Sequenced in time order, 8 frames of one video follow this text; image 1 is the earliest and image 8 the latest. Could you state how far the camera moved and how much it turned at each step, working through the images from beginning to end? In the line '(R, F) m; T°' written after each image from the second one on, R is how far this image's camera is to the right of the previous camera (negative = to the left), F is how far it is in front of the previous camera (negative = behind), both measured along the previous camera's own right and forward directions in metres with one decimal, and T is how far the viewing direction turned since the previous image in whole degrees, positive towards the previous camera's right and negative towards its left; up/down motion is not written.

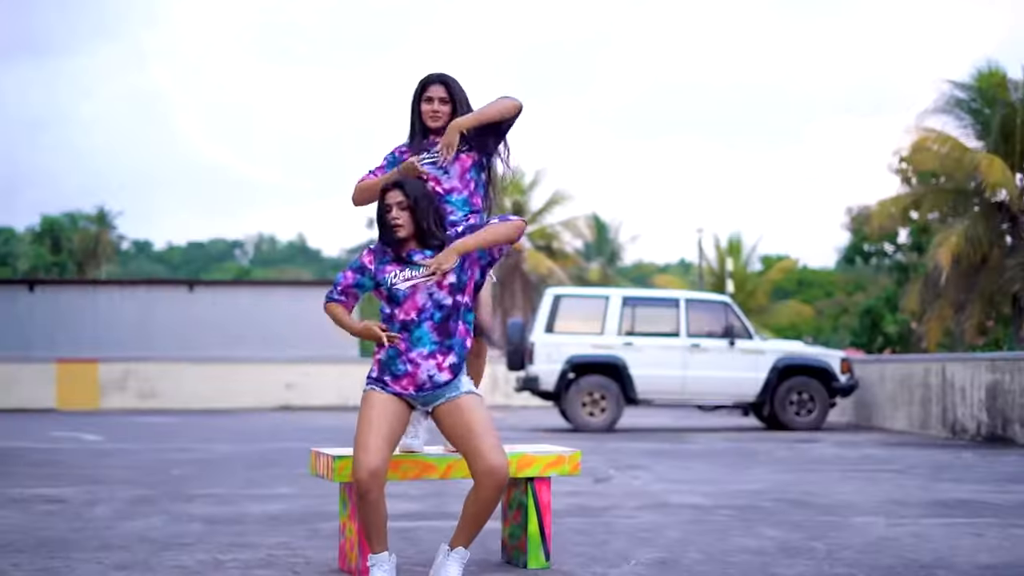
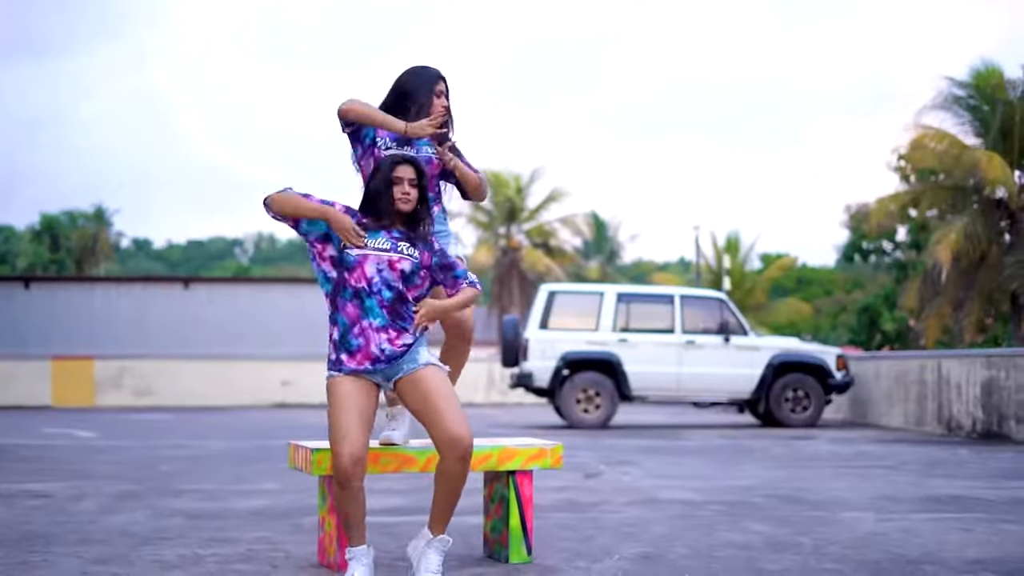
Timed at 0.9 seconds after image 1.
(+0.1, +0.1) m; 0°
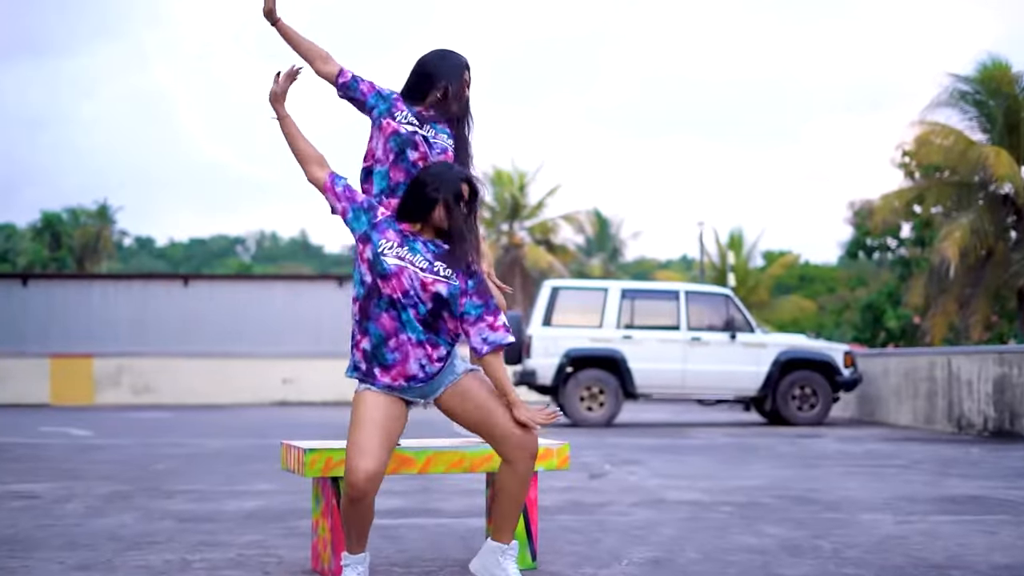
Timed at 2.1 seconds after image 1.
(0.0, +0.3) m; 0°
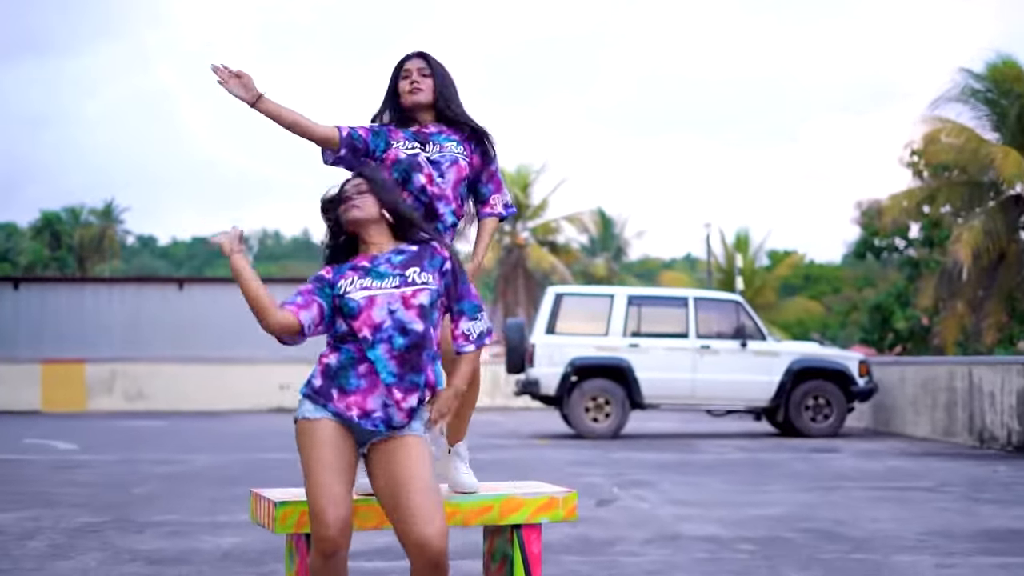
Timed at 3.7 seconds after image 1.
(0.0, +0.7) m; 0°
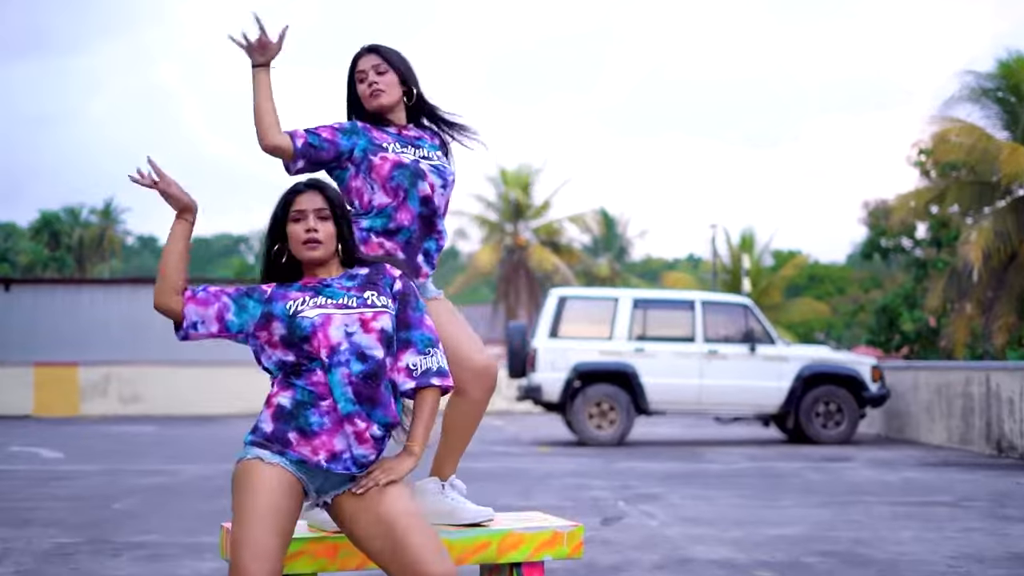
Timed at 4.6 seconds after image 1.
(0.0, +0.5) m; 0°
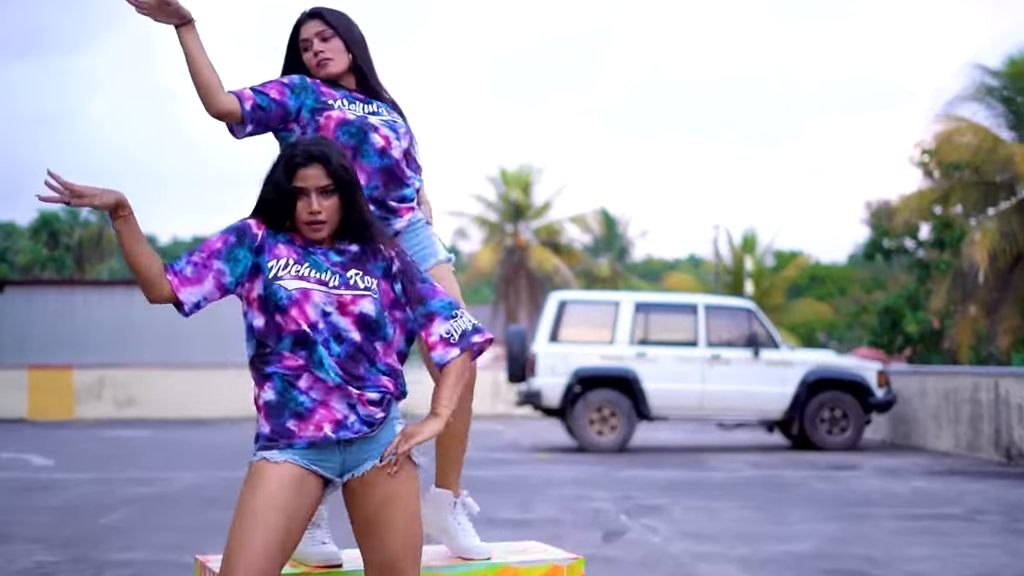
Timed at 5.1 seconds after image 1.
(0.0, +0.3) m; 0°
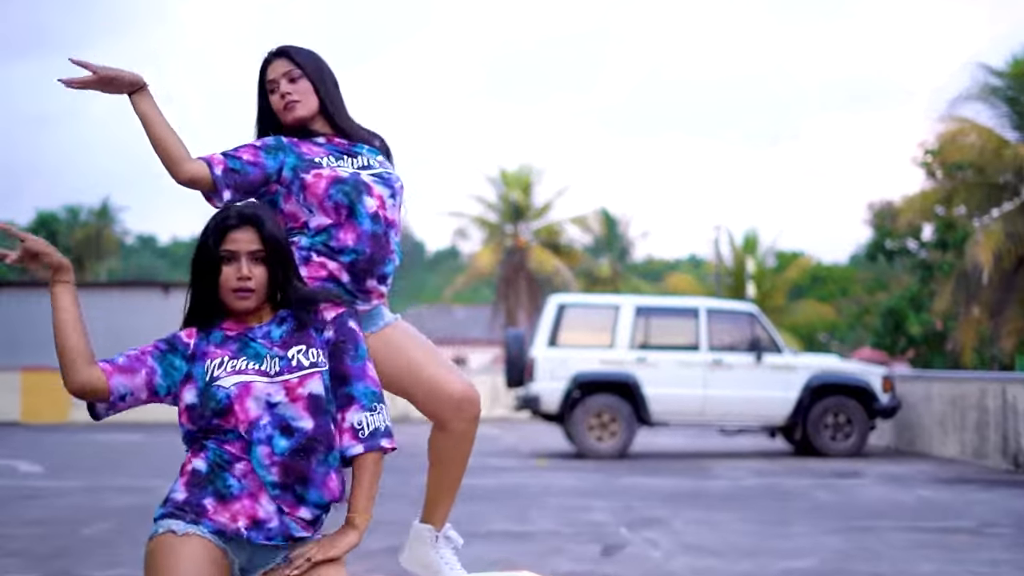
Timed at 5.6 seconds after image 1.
(0.0, +0.3) m; 0°
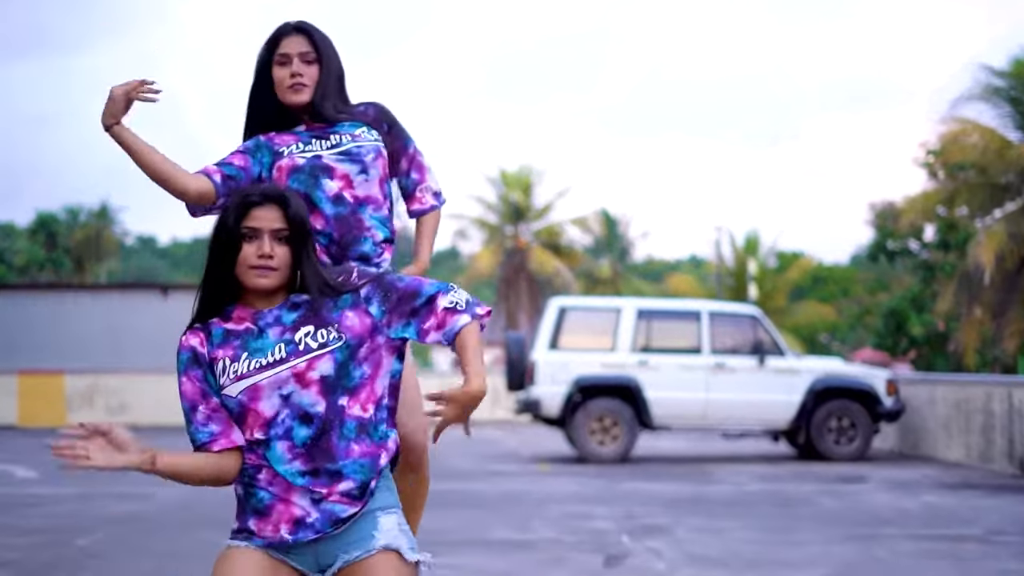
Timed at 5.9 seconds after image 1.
(0.0, +0.2) m; 0°
